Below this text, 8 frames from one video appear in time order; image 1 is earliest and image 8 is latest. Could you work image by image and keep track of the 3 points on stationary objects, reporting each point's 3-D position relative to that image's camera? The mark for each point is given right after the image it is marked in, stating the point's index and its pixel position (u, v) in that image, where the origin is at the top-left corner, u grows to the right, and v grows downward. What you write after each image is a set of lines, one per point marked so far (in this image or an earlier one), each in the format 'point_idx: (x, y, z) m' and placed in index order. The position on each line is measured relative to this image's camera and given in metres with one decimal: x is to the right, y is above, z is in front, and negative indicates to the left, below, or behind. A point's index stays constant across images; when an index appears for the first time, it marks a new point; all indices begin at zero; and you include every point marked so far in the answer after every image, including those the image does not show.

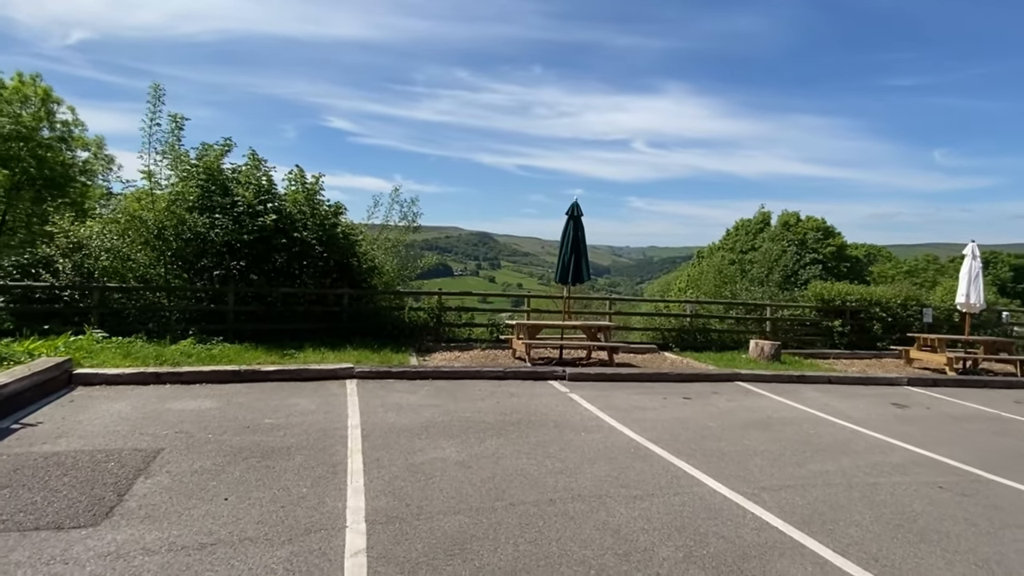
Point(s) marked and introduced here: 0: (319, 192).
0: (-4.4, +2.1, +12.6) m
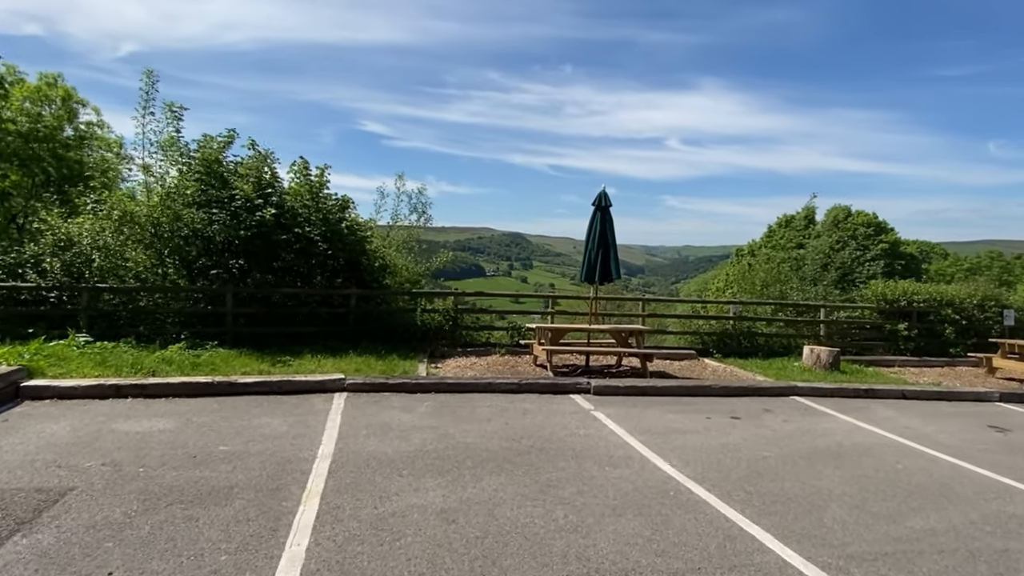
0: (-4.0, +2.1, +11.7) m
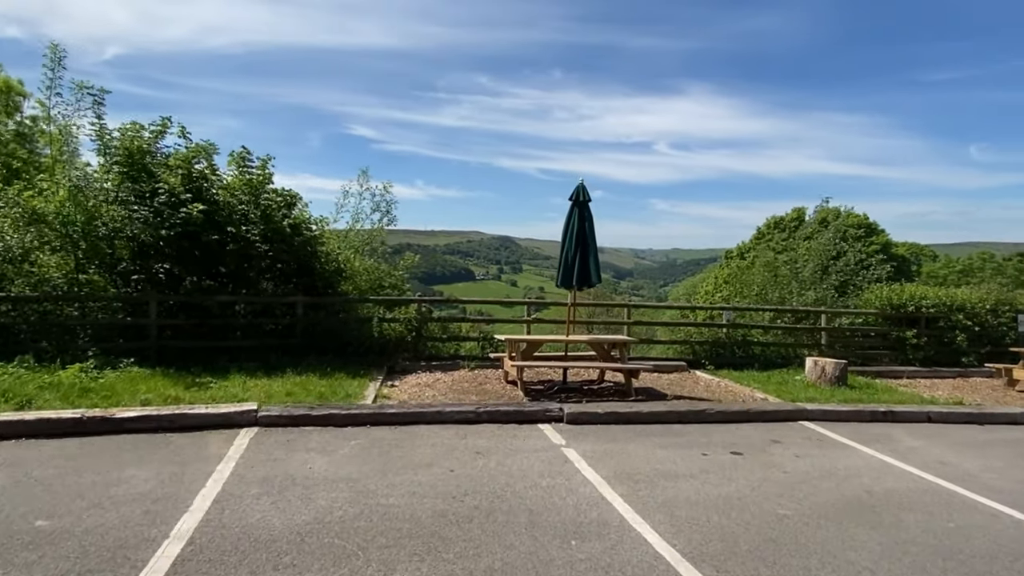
0: (-4.6, +2.0, +10.3) m
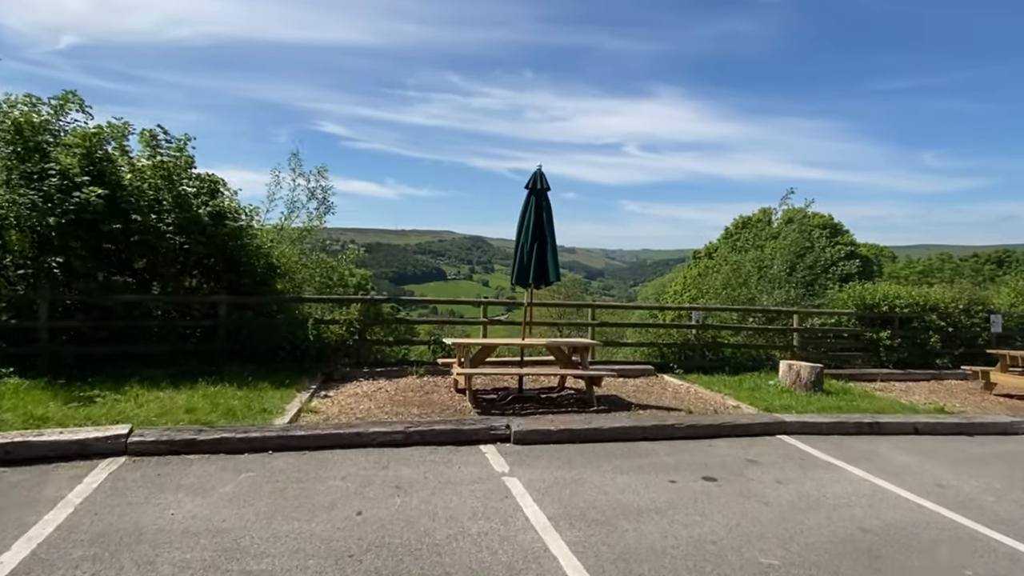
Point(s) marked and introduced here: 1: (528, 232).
0: (-5.4, +2.0, +9.1) m
1: (+0.2, +0.8, +8.2) m
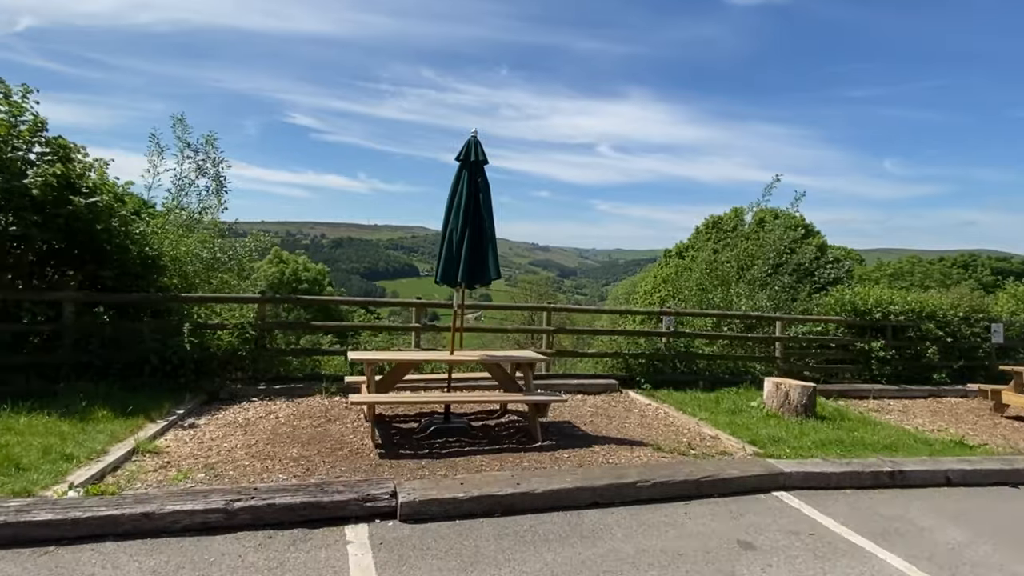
0: (-6.3, +2.1, +7.0) m
1: (-0.6, +0.8, +6.4) m
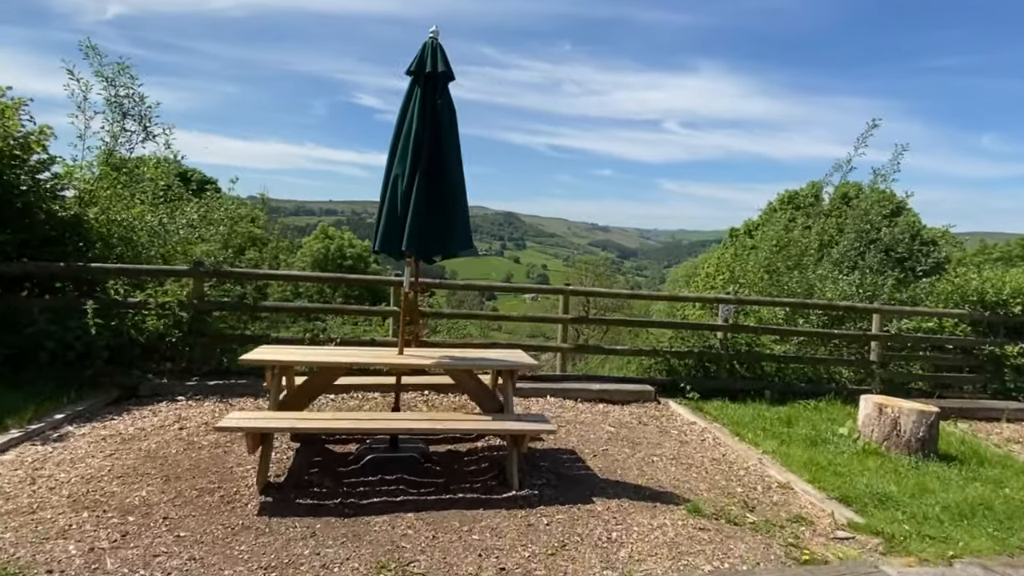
0: (-6.4, +2.5, +5.6) m
1: (-0.8, +1.1, +4.4) m
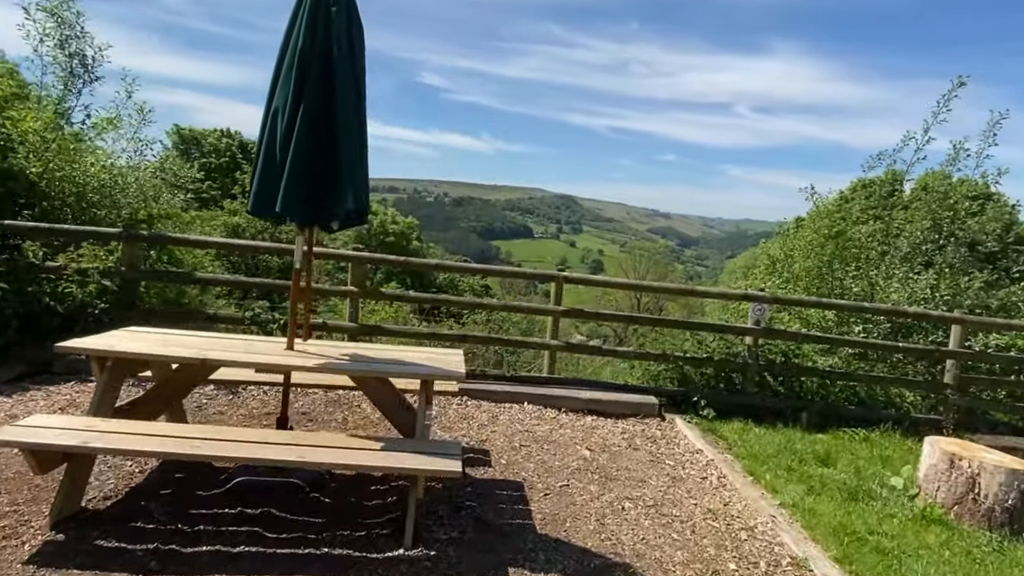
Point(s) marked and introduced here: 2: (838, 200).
0: (-6.6, +2.9, +4.9) m
1: (-1.3, +1.2, +3.3) m
2: (+10.8, +2.9, +18.7) m
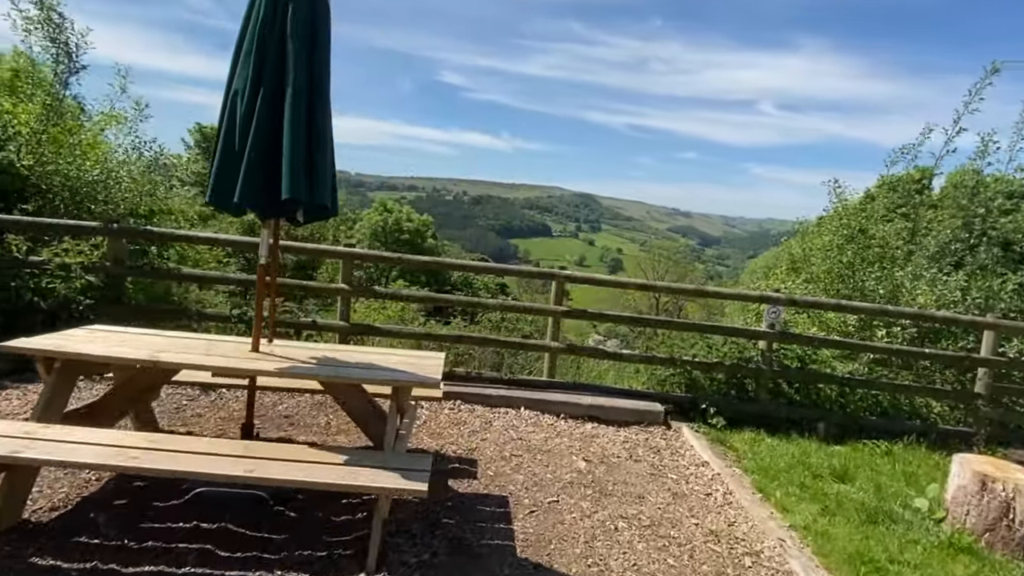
0: (-6.6, +3.0, +4.9) m
1: (-1.4, +1.2, +3.0) m
2: (+11.2, +2.9, +18.0) m
